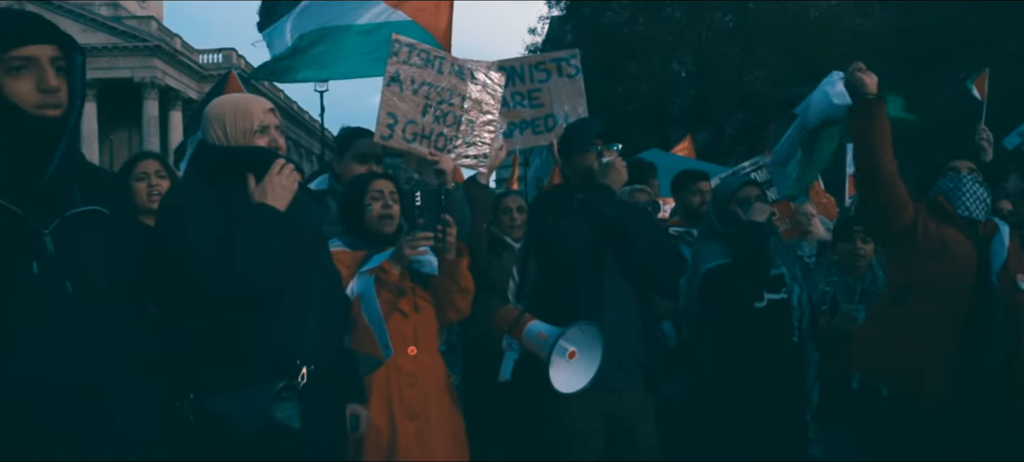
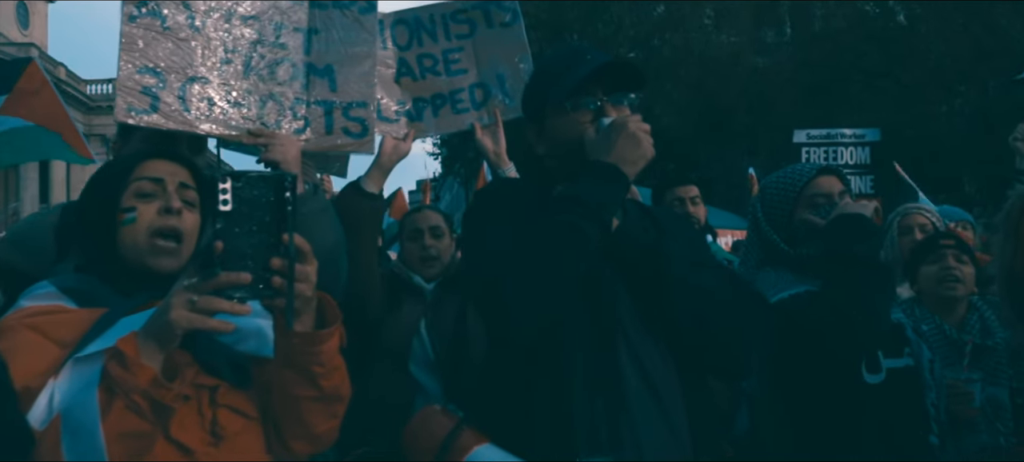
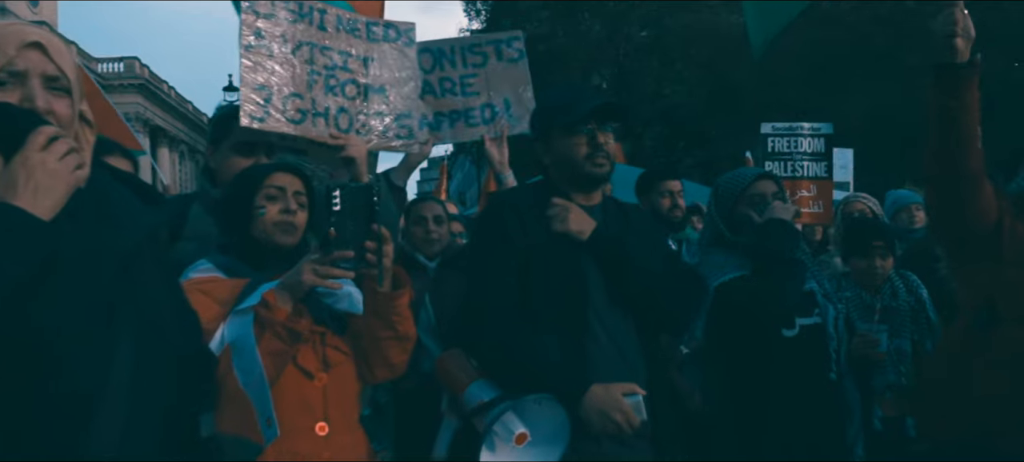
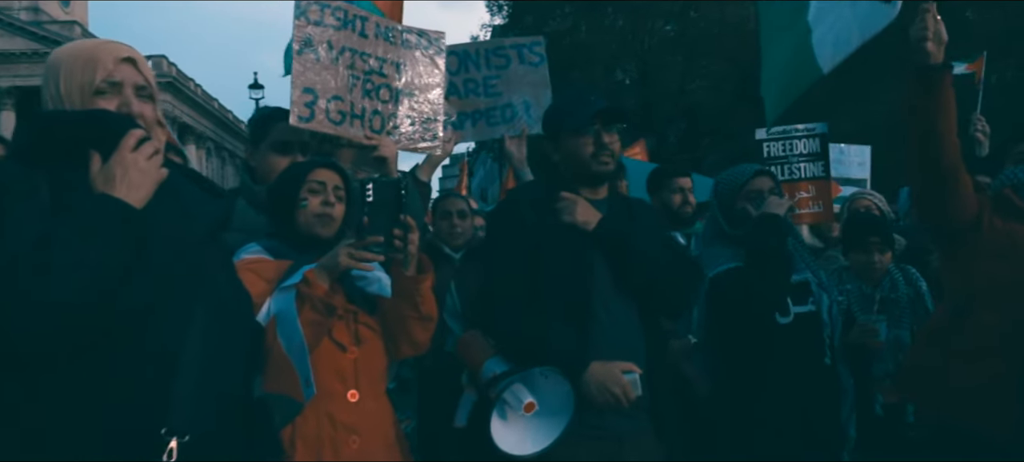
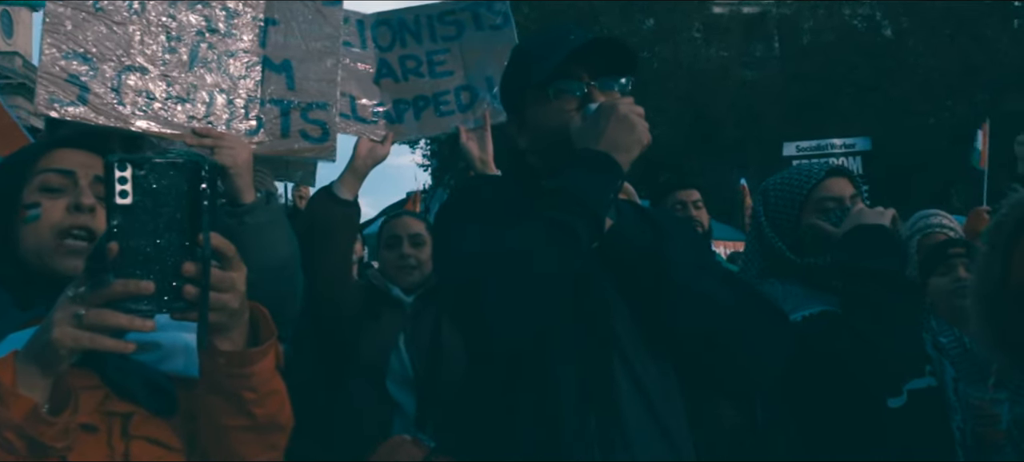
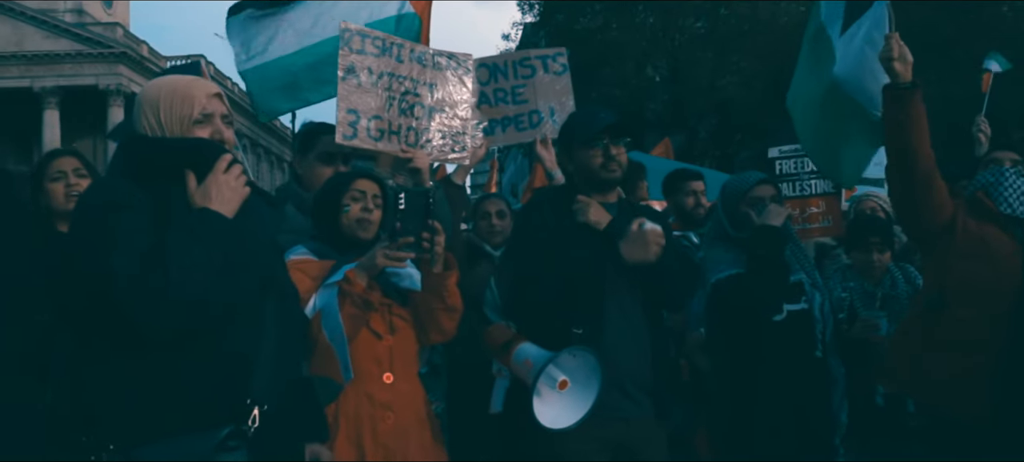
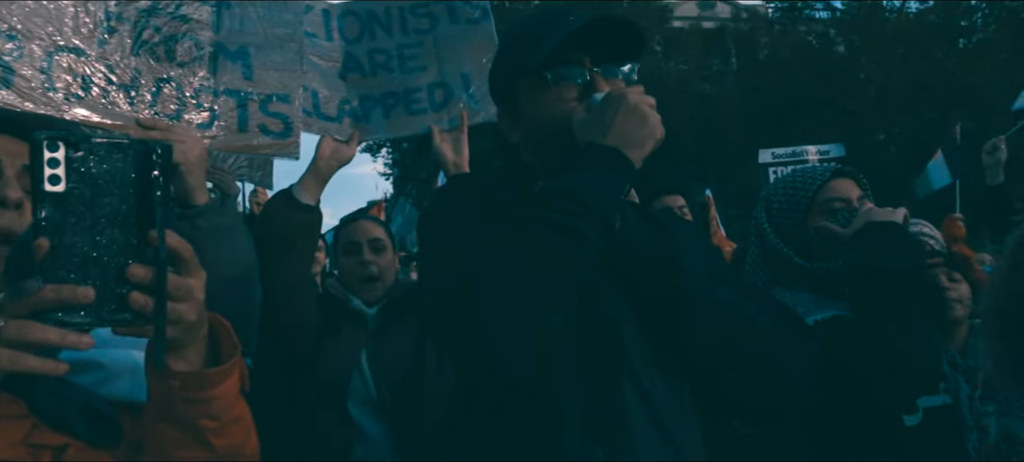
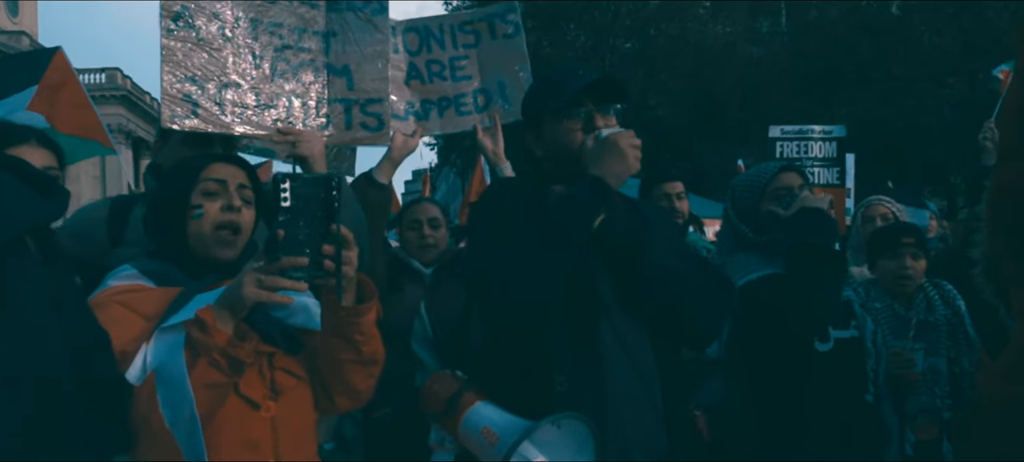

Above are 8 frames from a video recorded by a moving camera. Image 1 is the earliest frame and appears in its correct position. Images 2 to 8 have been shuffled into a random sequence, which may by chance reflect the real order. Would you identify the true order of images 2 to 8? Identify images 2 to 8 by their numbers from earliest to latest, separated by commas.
6, 4, 3, 8, 2, 5, 7
